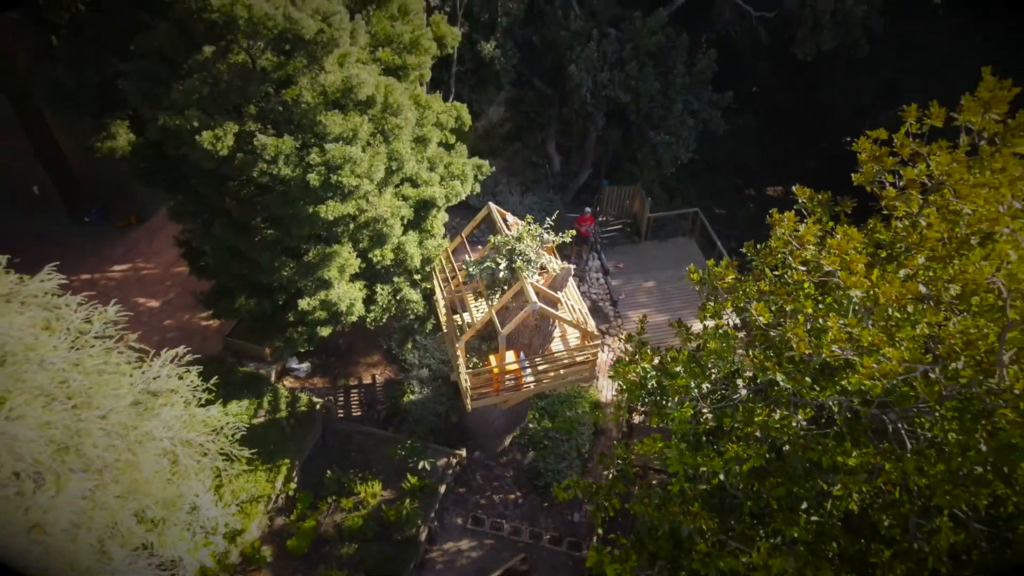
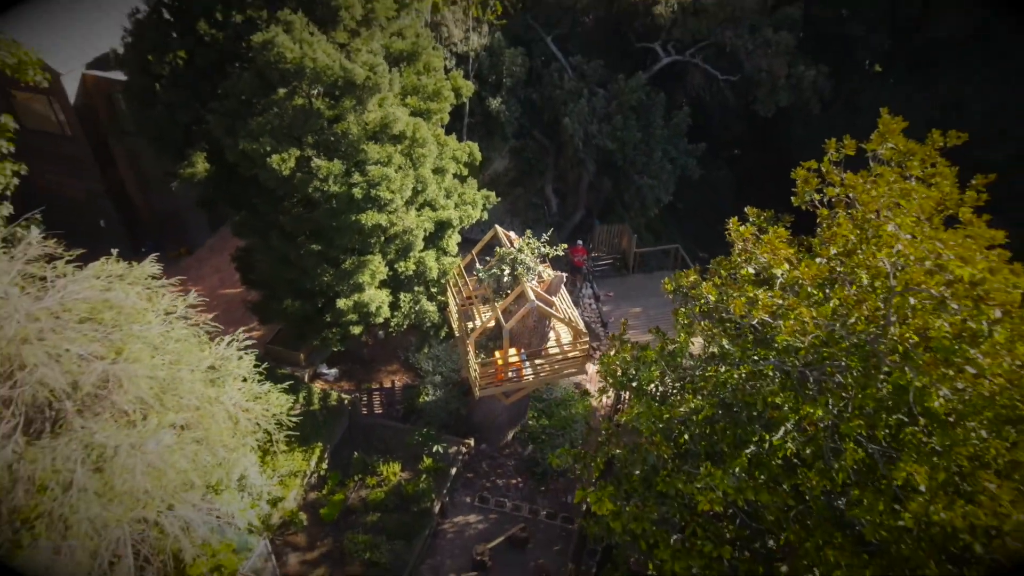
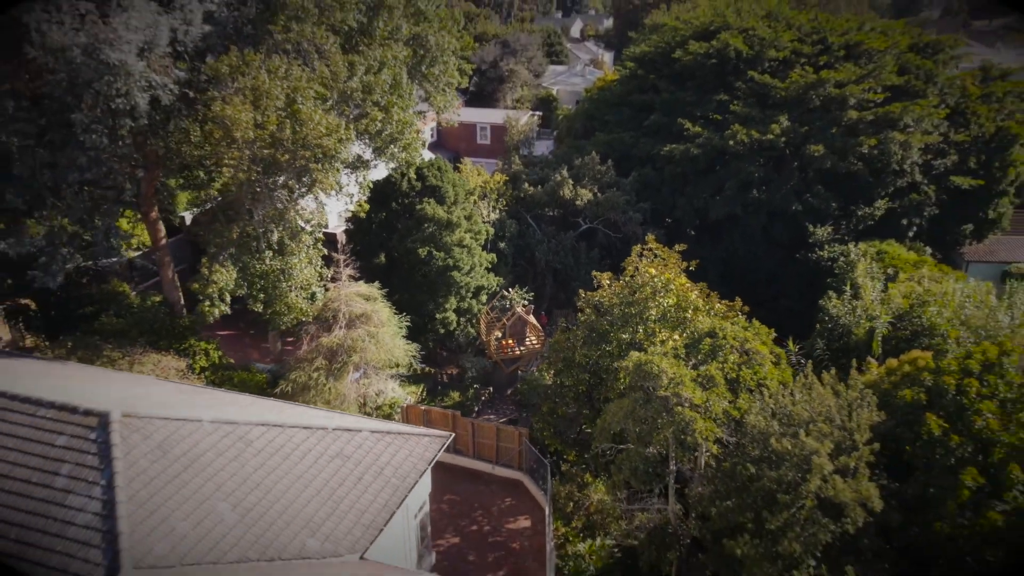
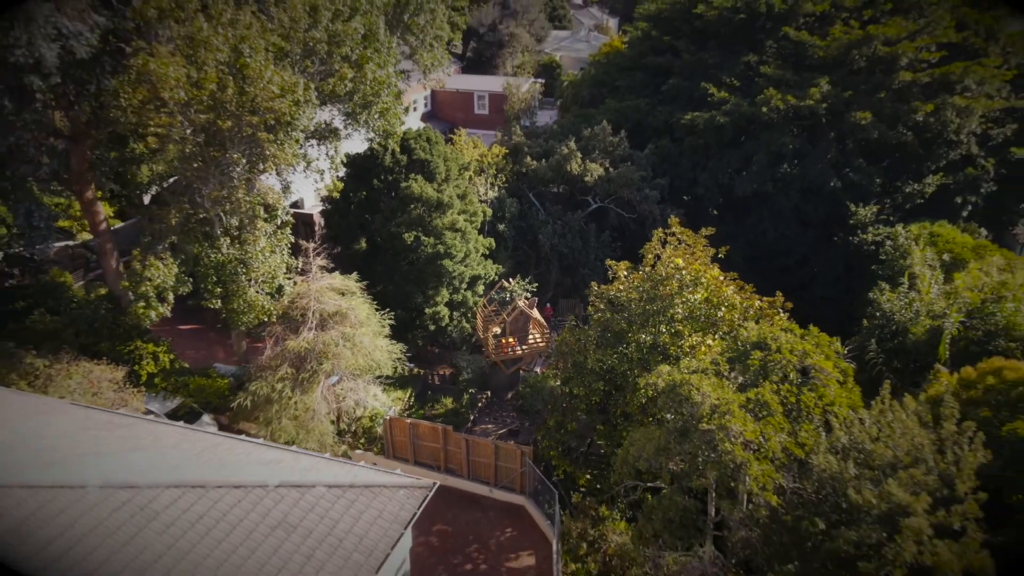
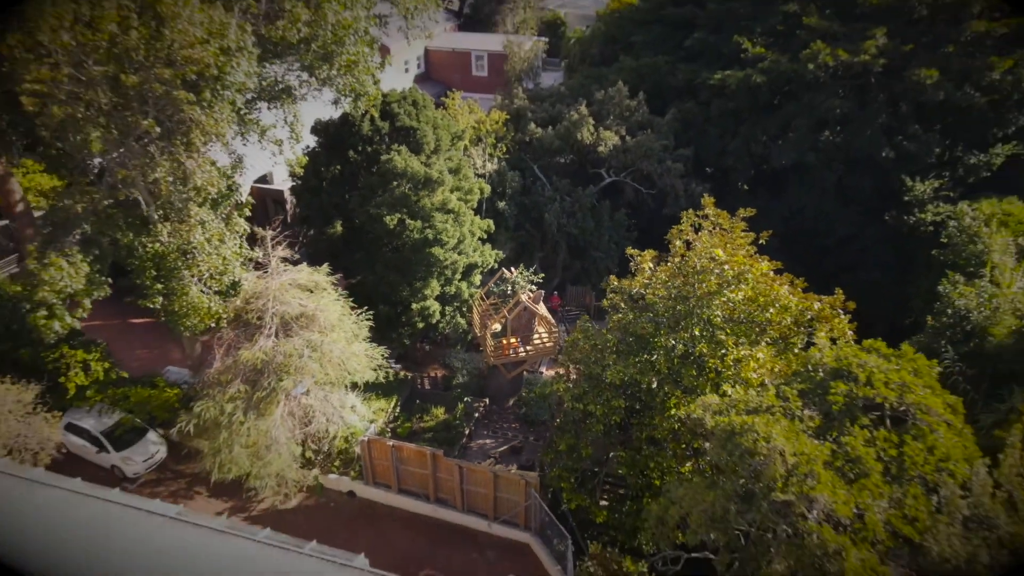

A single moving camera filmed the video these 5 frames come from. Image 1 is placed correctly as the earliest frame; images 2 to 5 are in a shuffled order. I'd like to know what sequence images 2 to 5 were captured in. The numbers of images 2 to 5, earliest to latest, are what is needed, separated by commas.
2, 5, 4, 3
